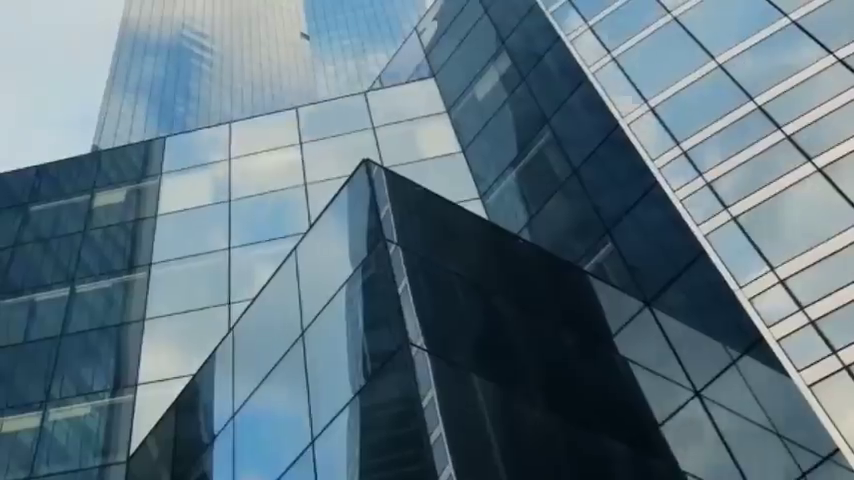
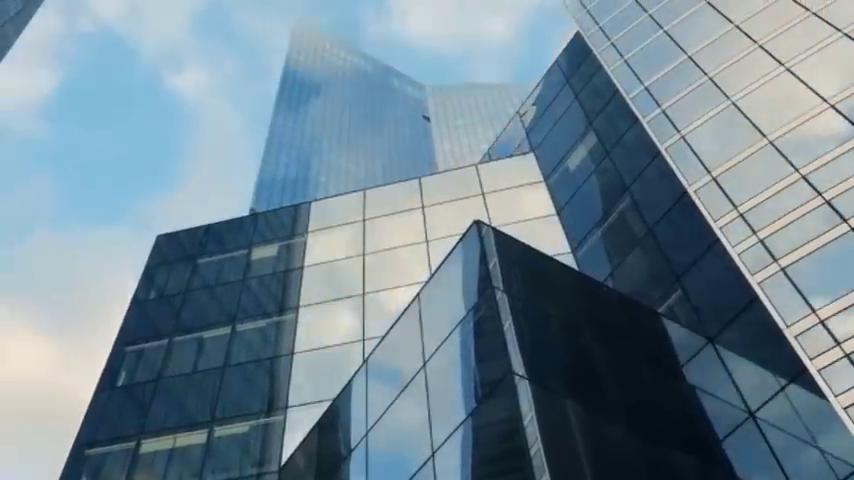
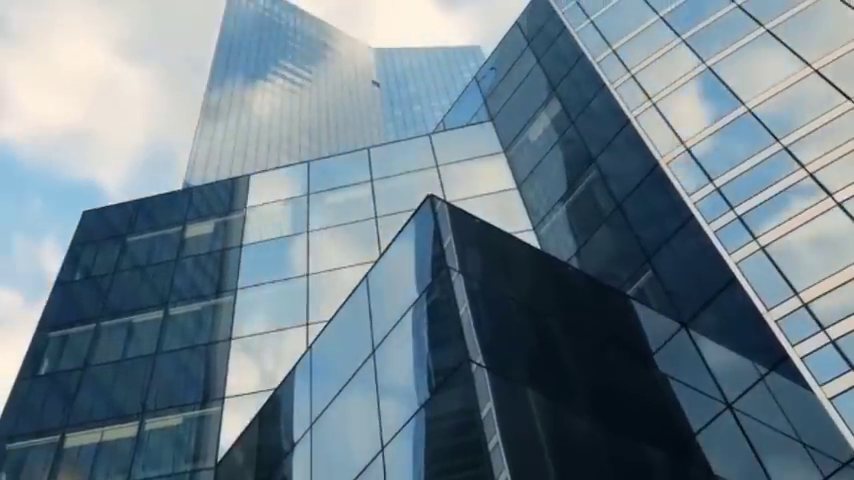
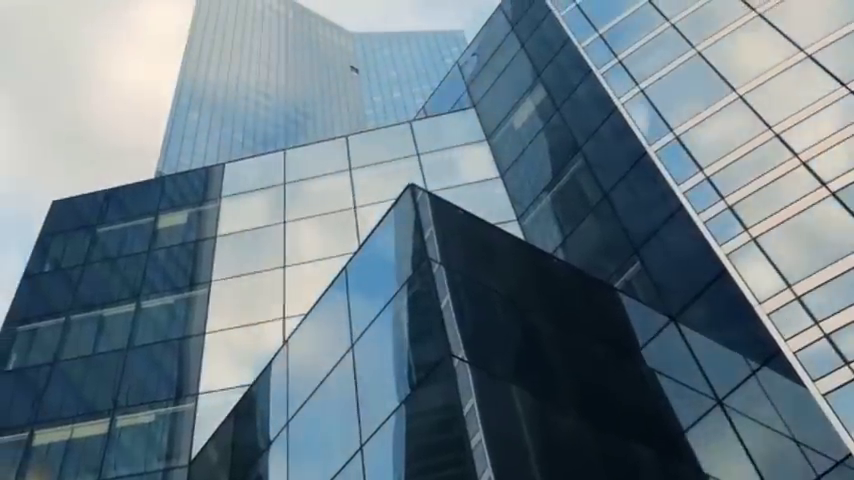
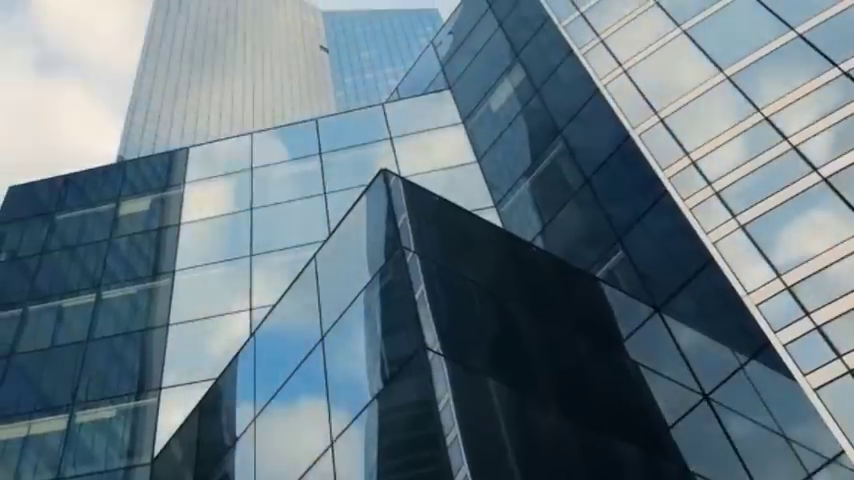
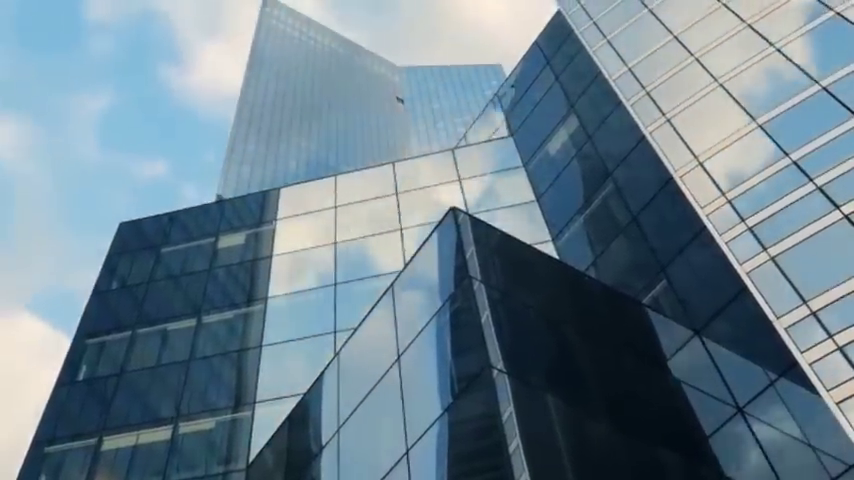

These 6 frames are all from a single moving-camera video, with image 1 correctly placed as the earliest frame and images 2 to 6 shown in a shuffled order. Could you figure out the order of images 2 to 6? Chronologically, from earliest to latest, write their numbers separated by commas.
5, 4, 3, 6, 2
